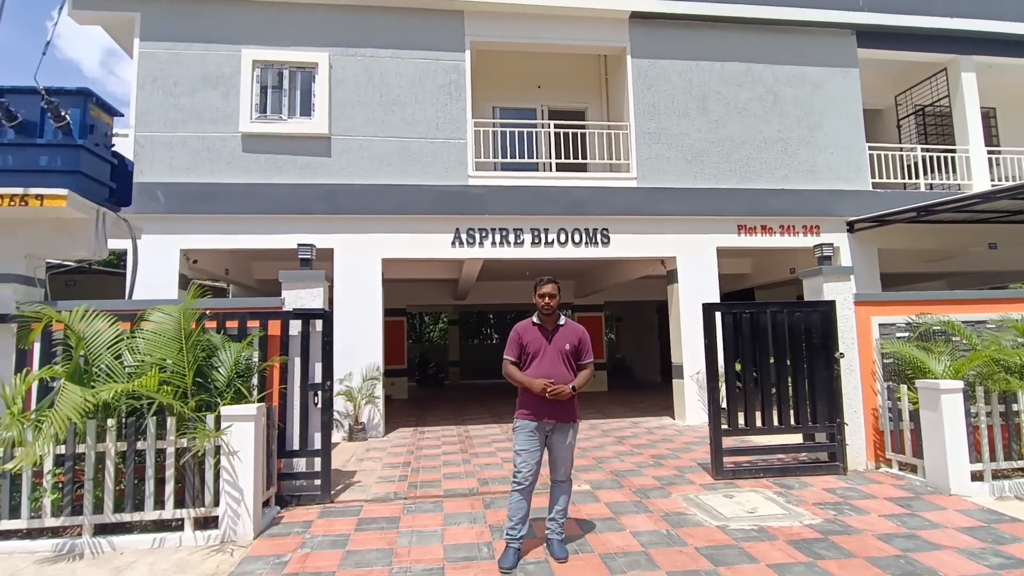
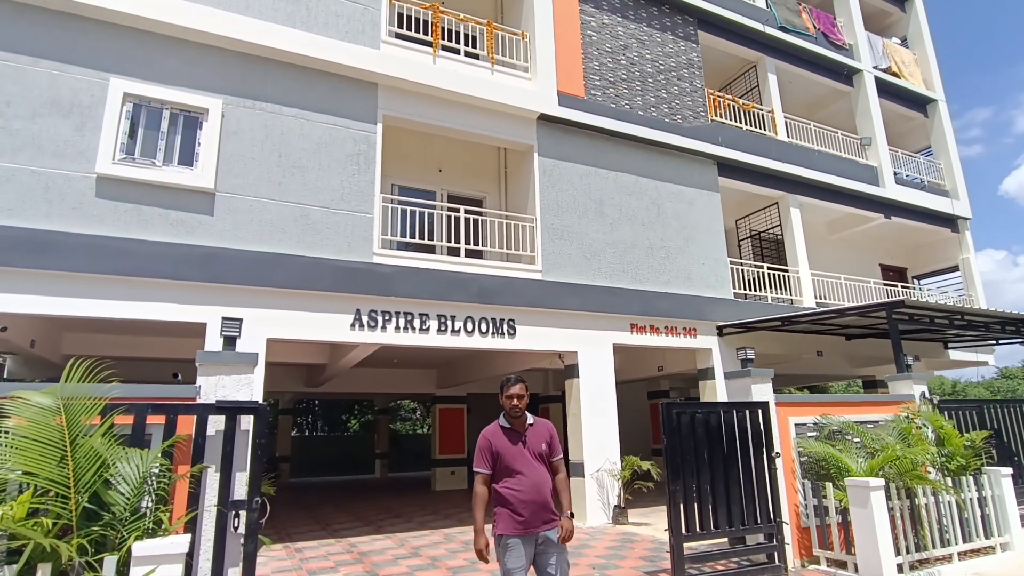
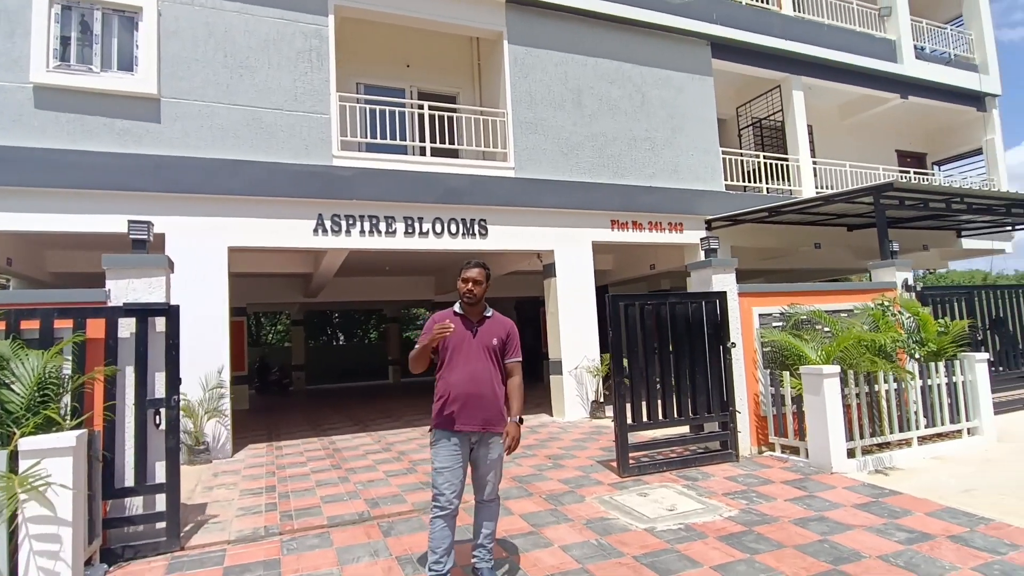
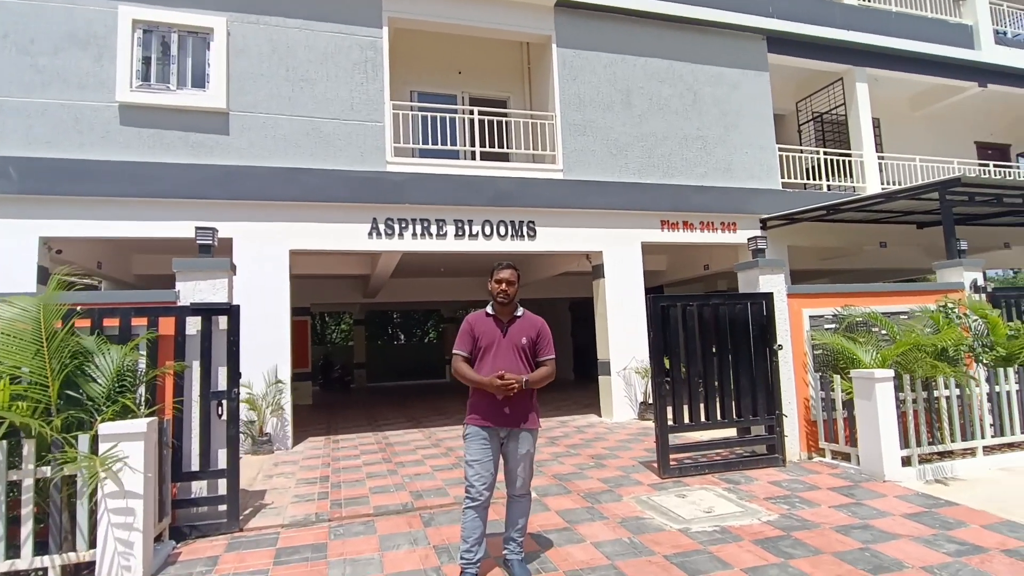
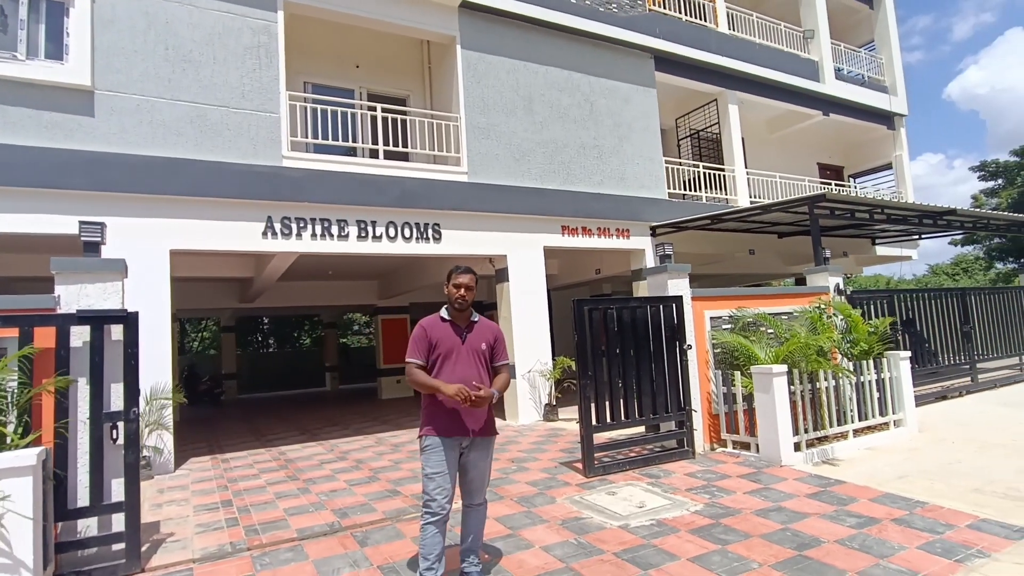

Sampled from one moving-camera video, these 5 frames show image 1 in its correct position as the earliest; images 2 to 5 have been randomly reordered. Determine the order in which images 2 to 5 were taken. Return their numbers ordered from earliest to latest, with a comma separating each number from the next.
4, 3, 5, 2
